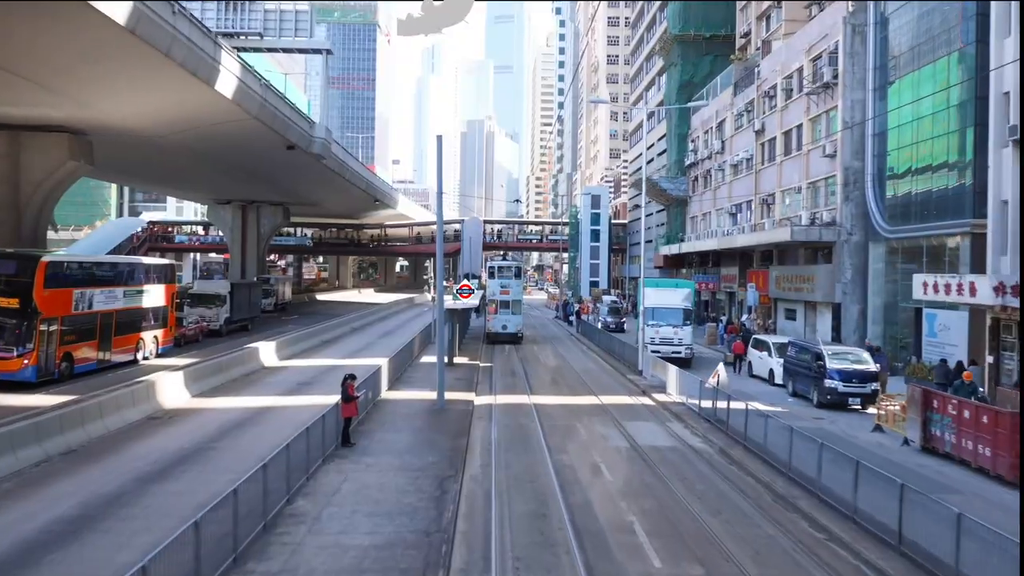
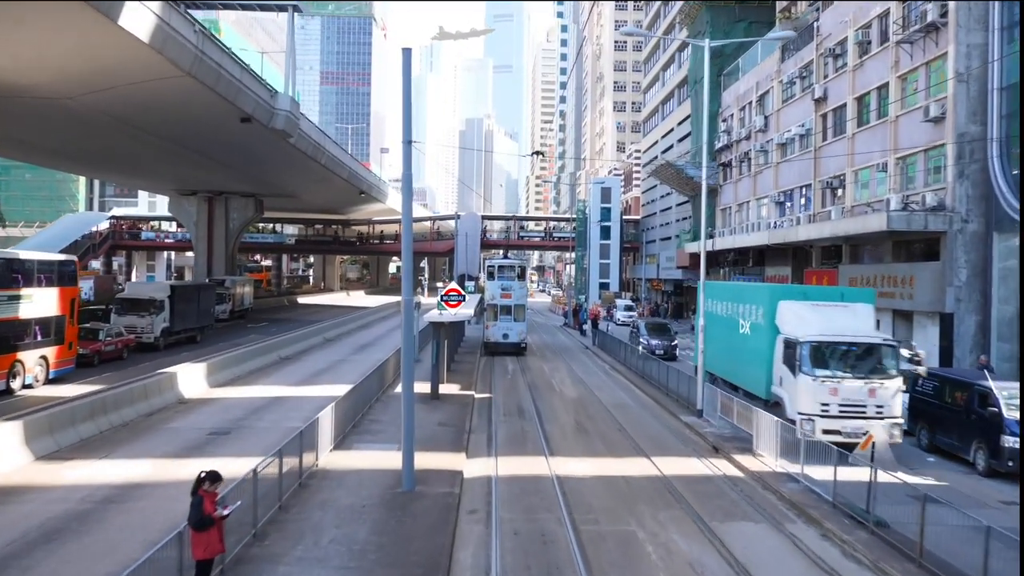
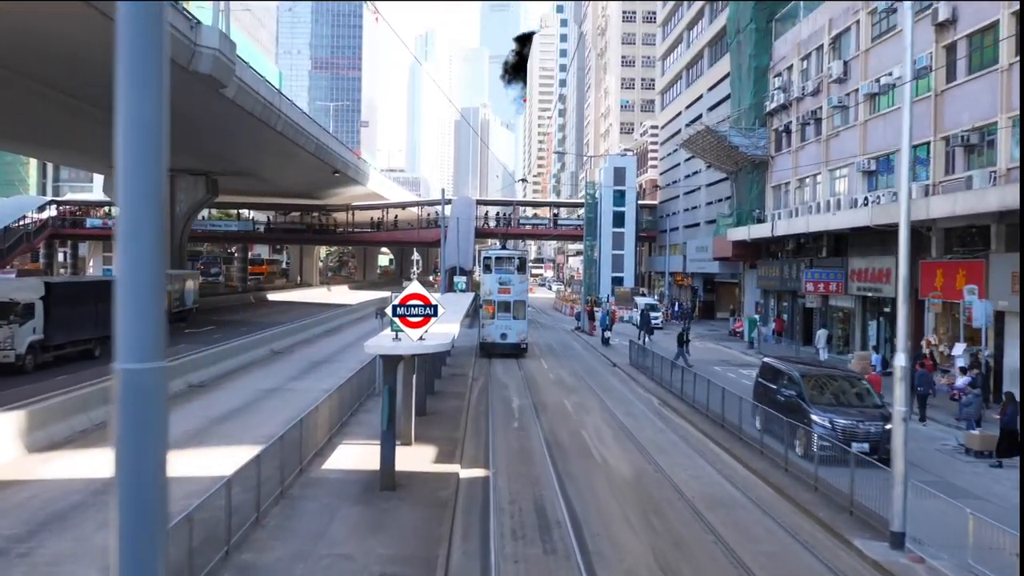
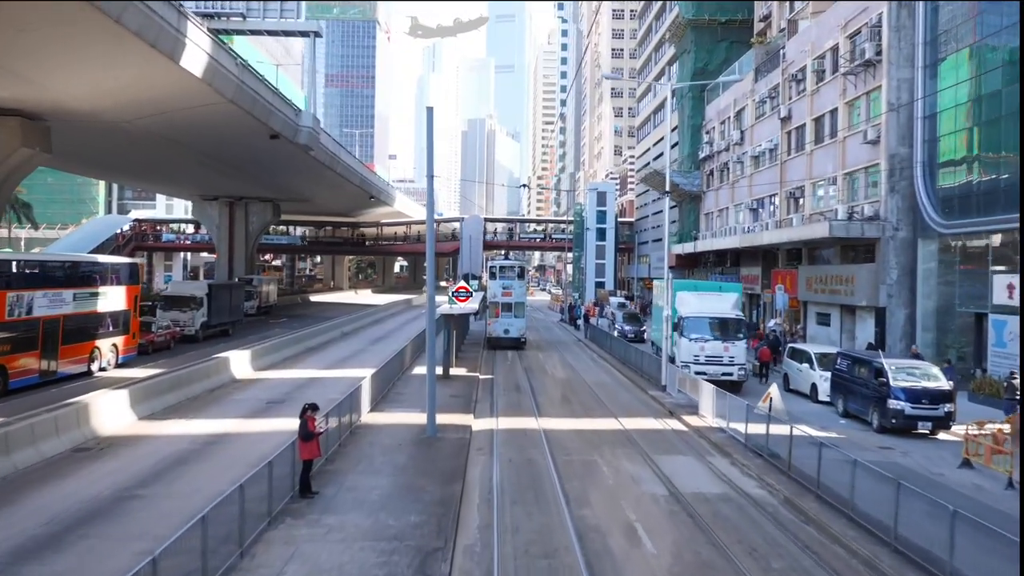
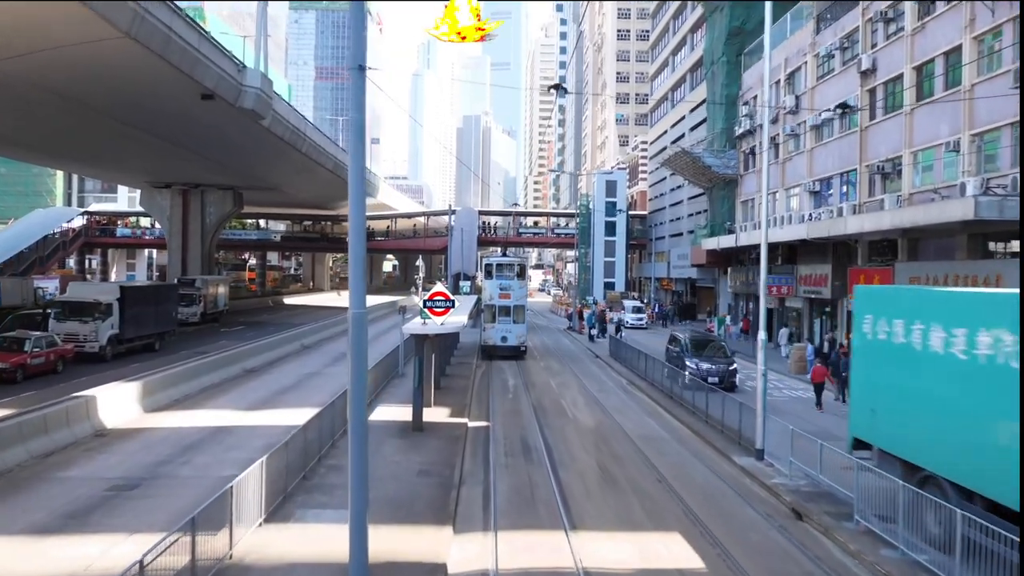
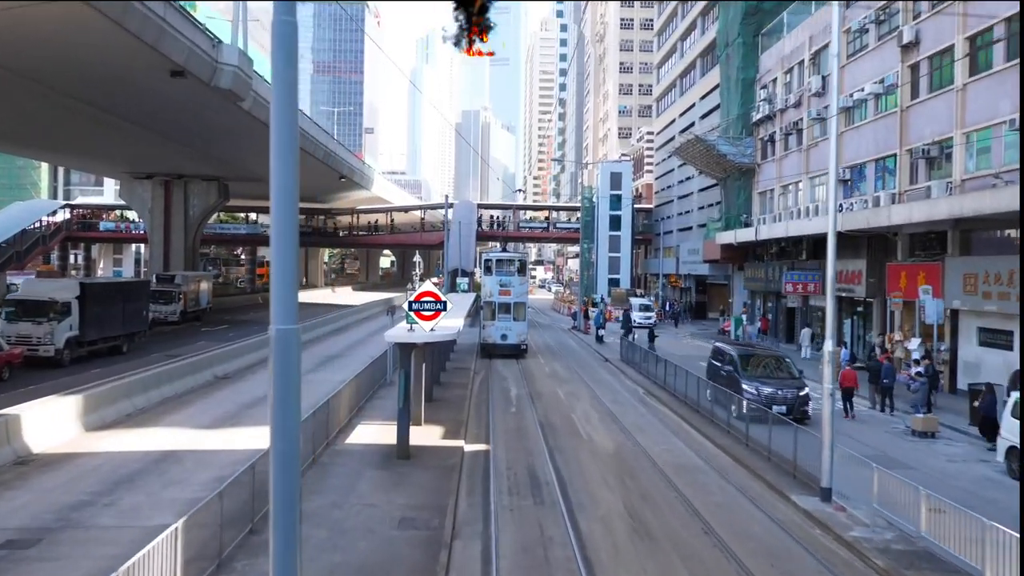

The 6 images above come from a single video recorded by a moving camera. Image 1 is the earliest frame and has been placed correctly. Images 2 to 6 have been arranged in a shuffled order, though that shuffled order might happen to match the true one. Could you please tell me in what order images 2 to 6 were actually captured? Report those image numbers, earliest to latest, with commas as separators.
4, 2, 5, 6, 3
